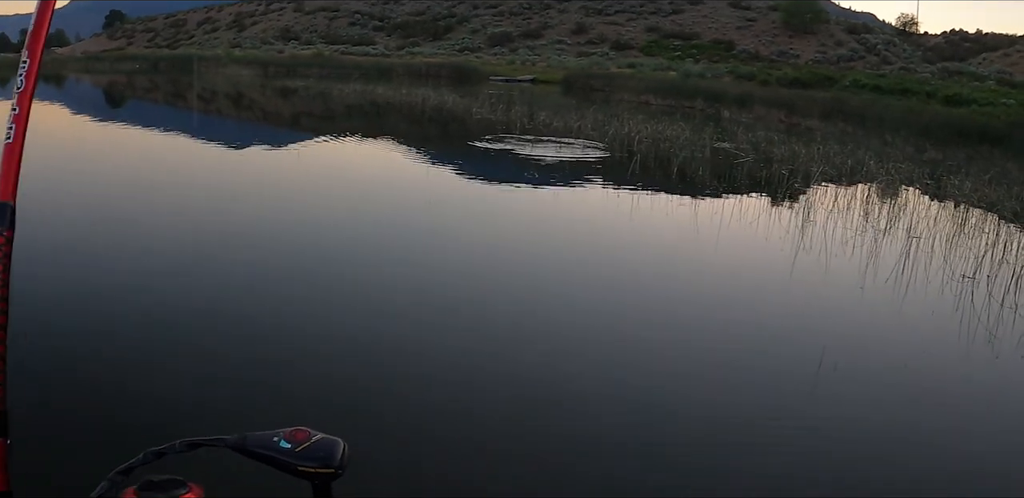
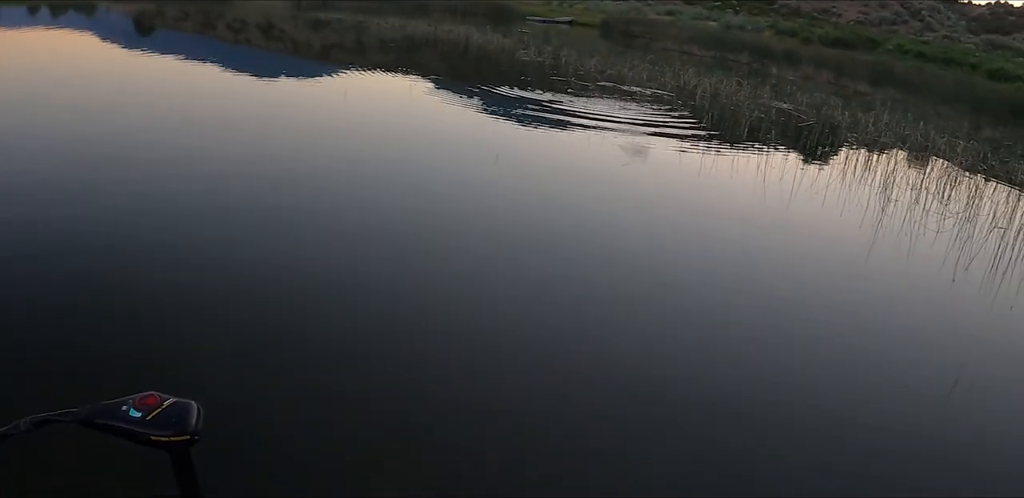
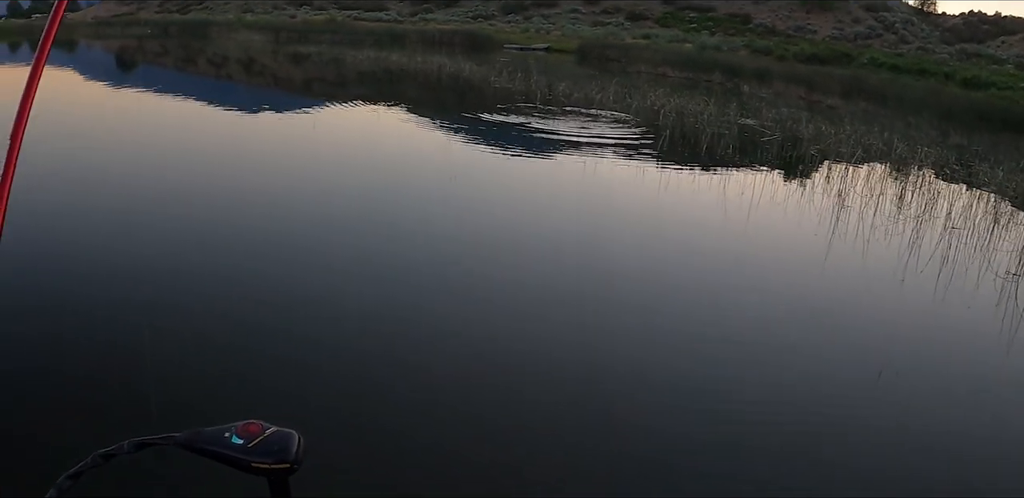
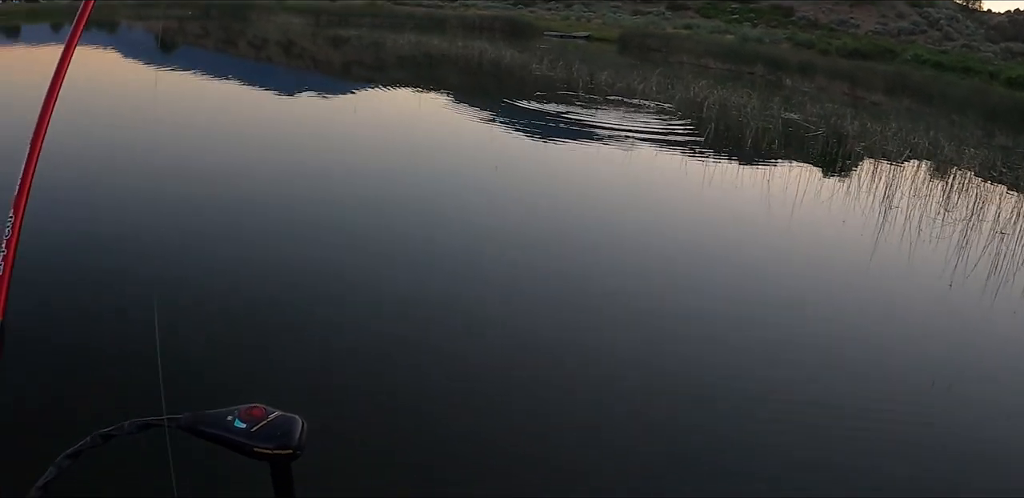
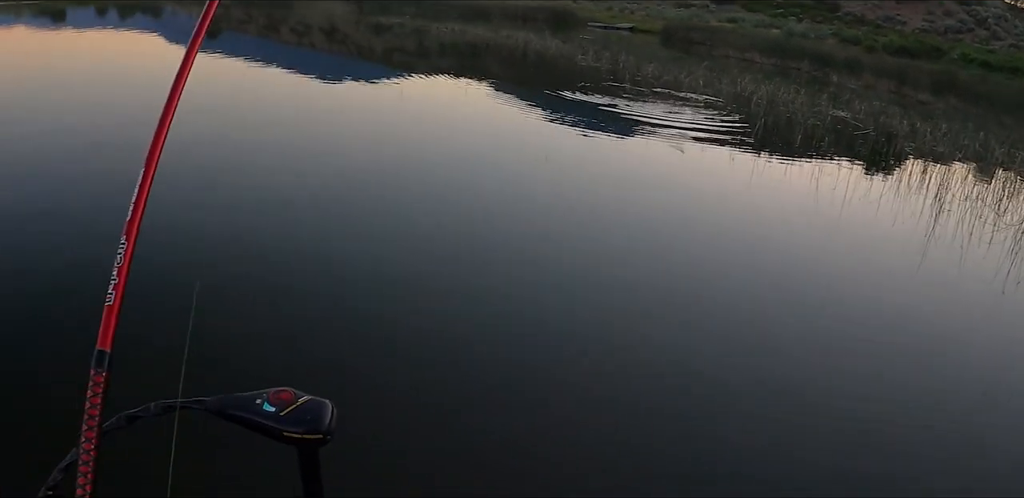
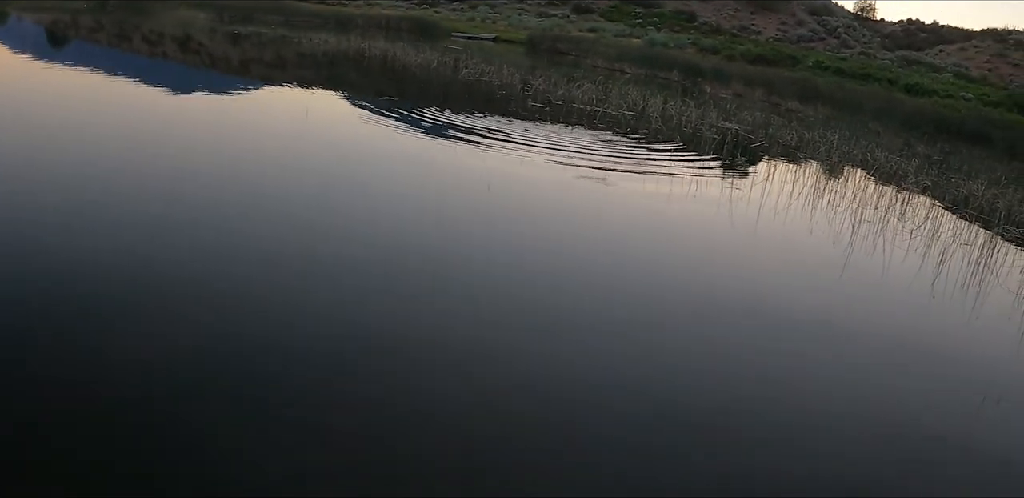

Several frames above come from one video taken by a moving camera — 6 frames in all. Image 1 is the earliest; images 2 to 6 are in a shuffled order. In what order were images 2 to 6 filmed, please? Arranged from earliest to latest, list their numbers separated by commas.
3, 4, 5, 2, 6
